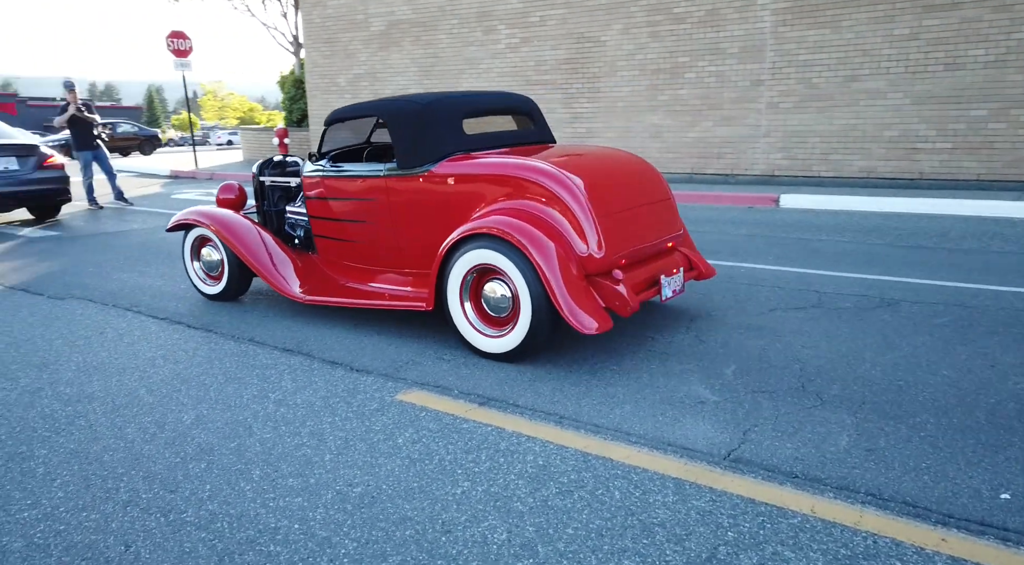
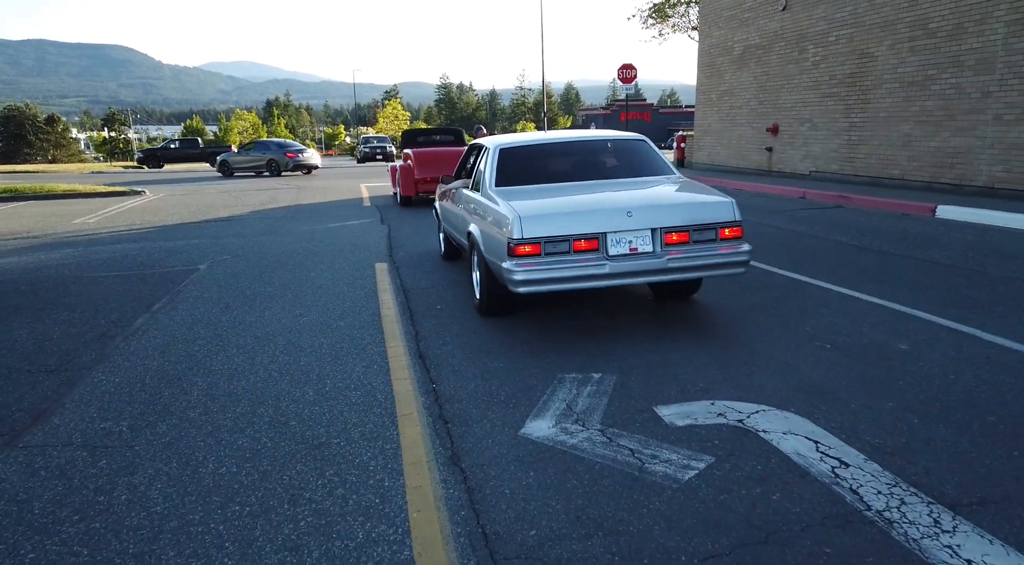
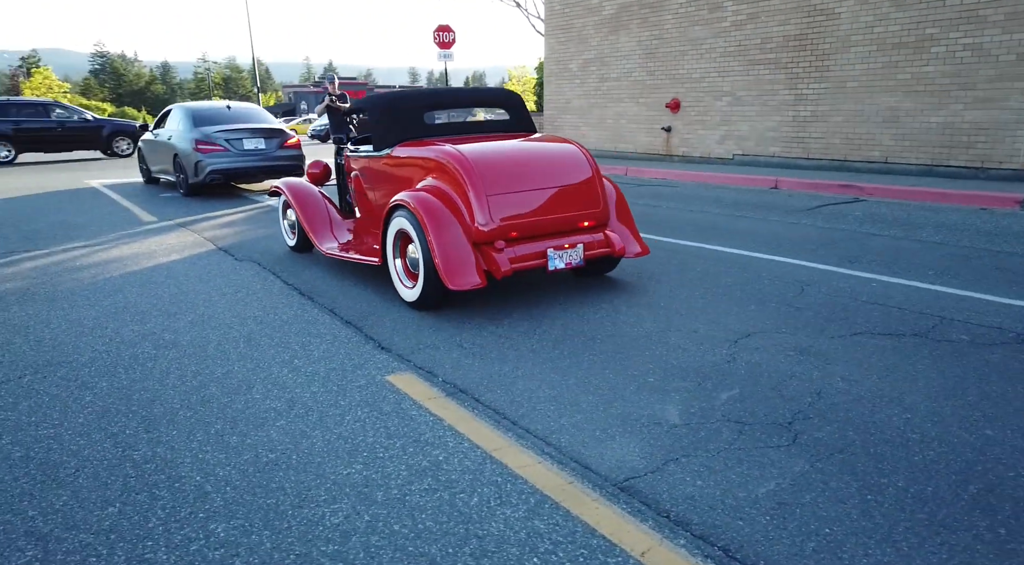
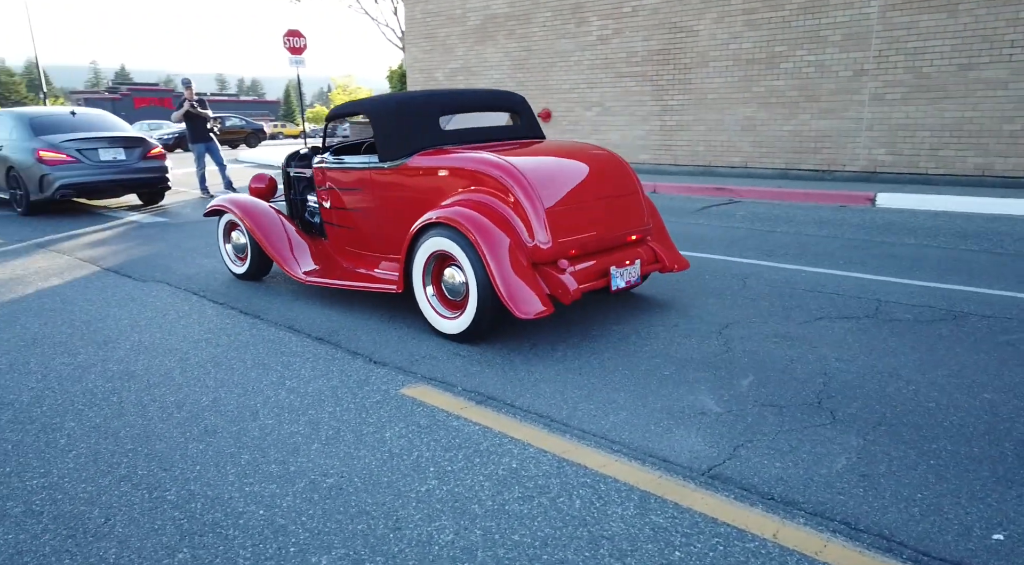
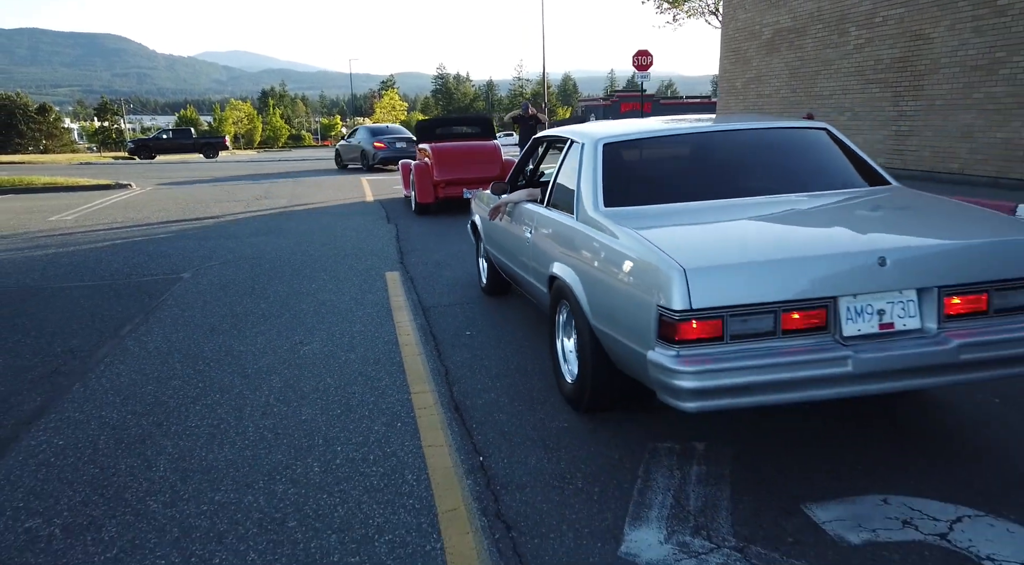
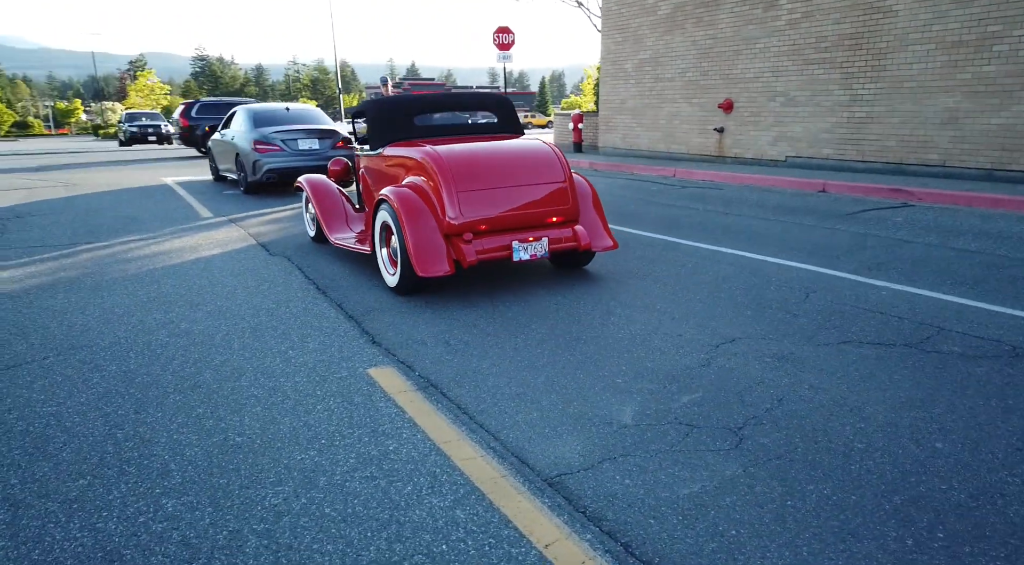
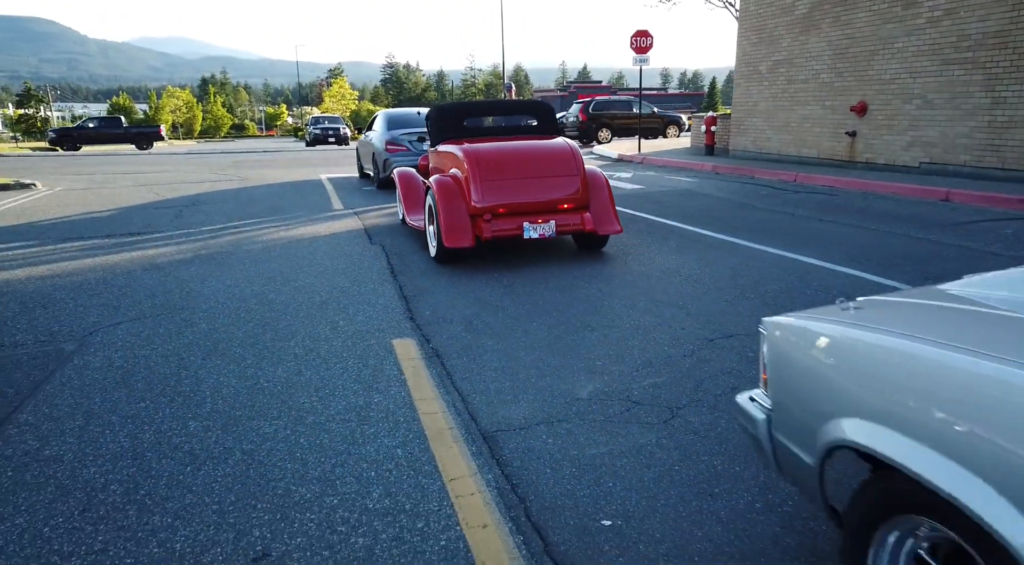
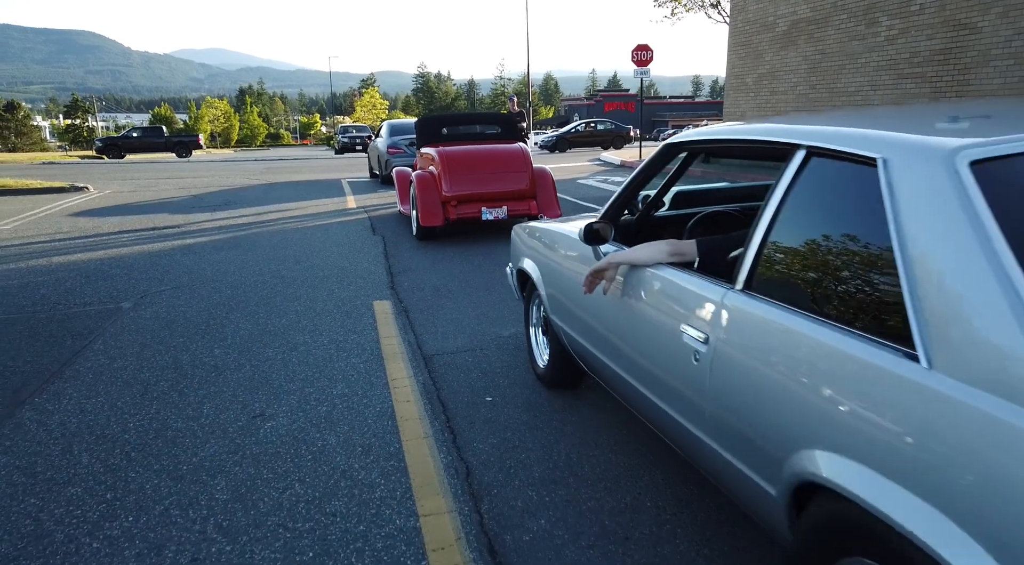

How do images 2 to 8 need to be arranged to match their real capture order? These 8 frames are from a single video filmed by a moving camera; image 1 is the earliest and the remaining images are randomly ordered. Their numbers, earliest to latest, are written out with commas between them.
4, 3, 6, 7, 8, 5, 2
